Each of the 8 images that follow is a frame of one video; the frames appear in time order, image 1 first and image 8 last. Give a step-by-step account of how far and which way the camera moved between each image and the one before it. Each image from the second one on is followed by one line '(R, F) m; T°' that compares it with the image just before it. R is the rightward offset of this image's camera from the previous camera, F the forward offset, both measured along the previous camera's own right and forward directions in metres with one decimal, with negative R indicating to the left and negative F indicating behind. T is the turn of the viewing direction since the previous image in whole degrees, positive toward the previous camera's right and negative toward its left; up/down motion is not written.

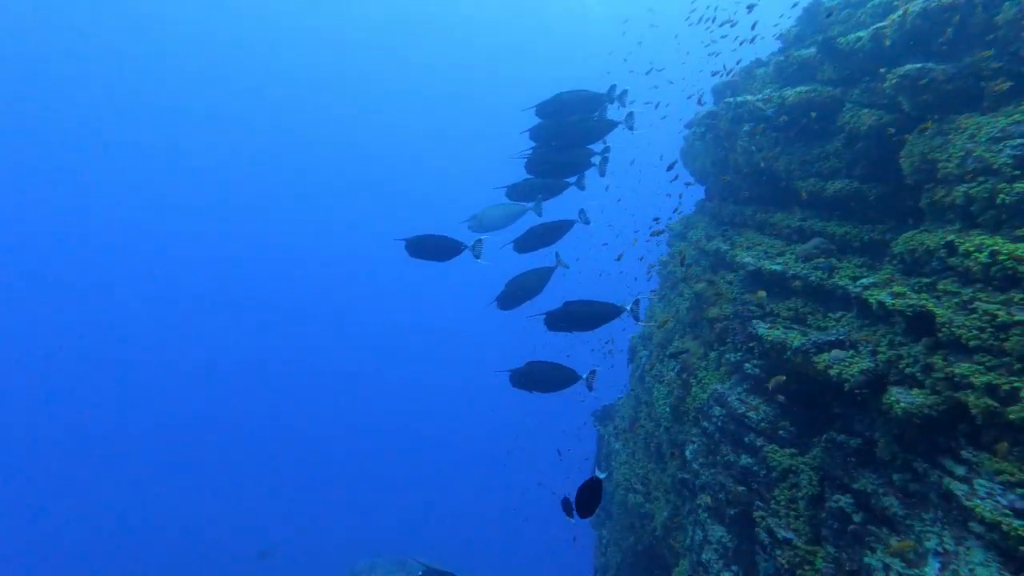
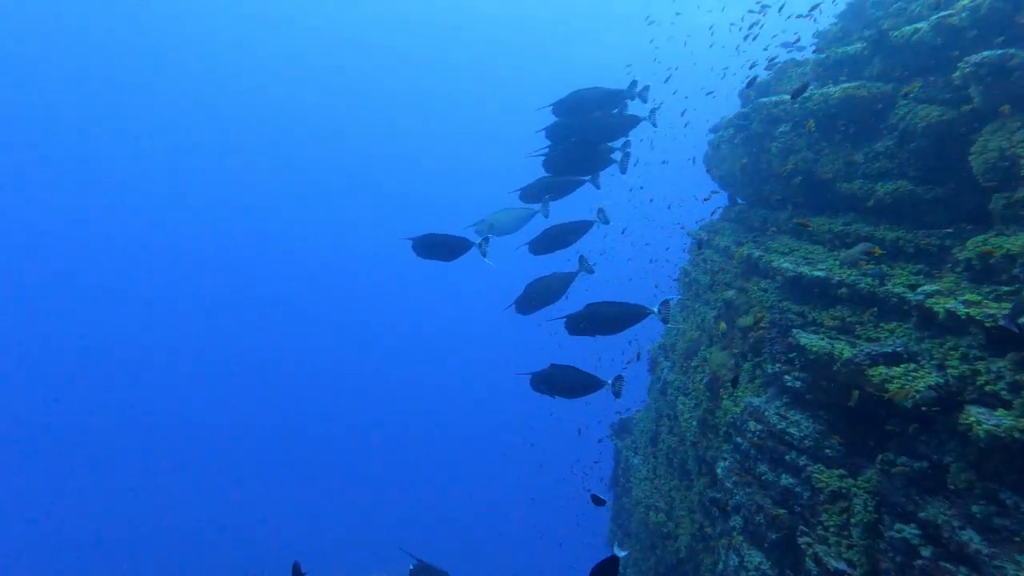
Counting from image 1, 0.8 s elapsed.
(-0.3, +0.4) m; -1°
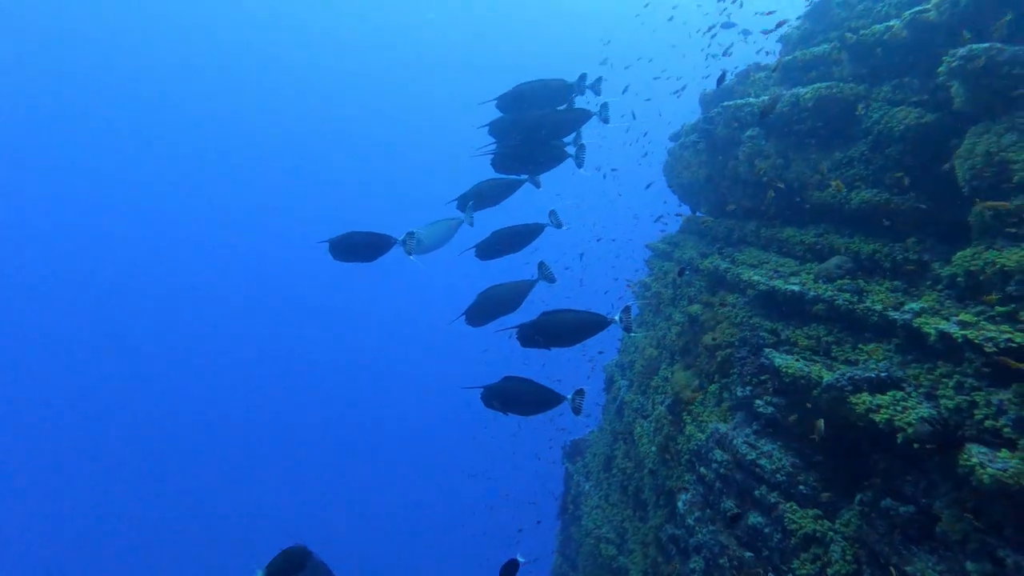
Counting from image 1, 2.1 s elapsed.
(+0.3, +0.9) m; +5°
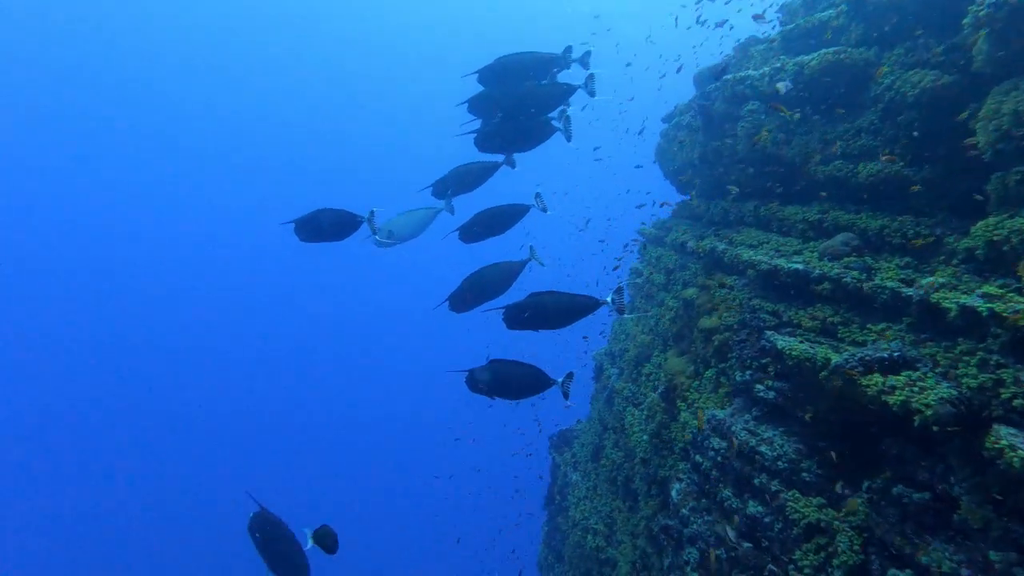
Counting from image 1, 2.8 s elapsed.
(0.0, +0.4) m; +2°
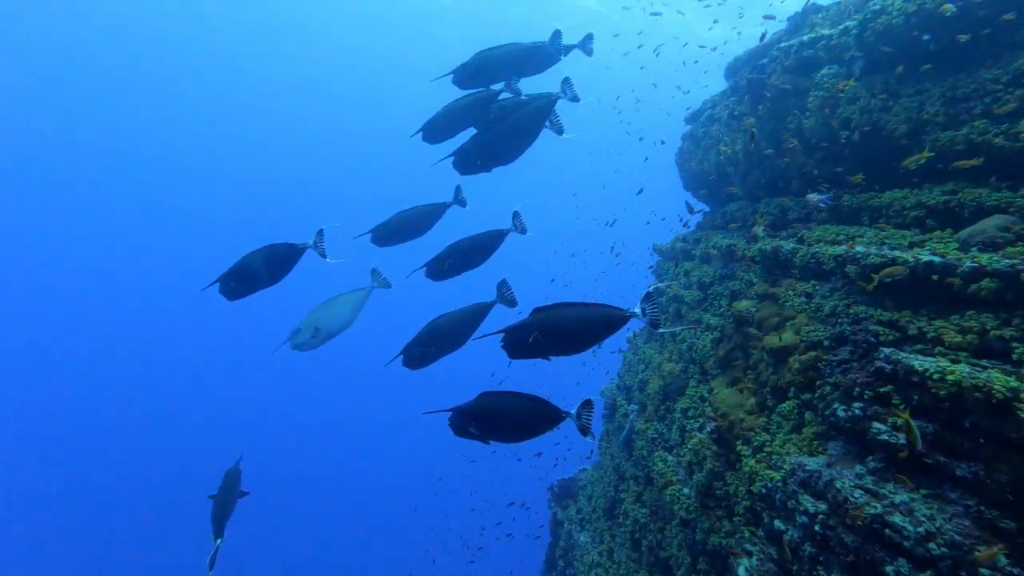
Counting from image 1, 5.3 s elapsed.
(-0.4, +1.6) m; +2°
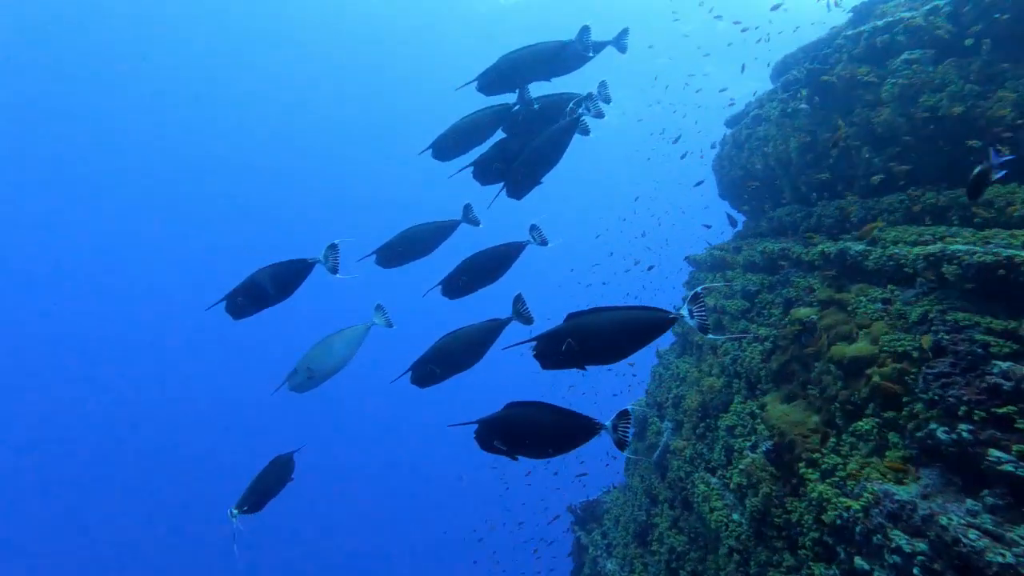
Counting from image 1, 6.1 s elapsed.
(-0.4, +0.4) m; -2°
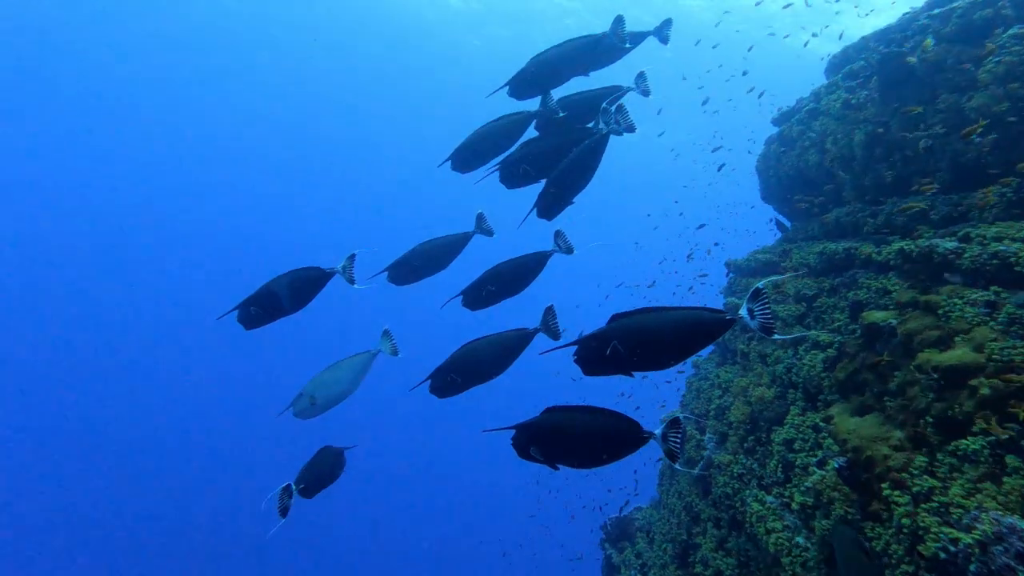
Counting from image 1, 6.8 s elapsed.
(-0.5, +0.3) m; -2°
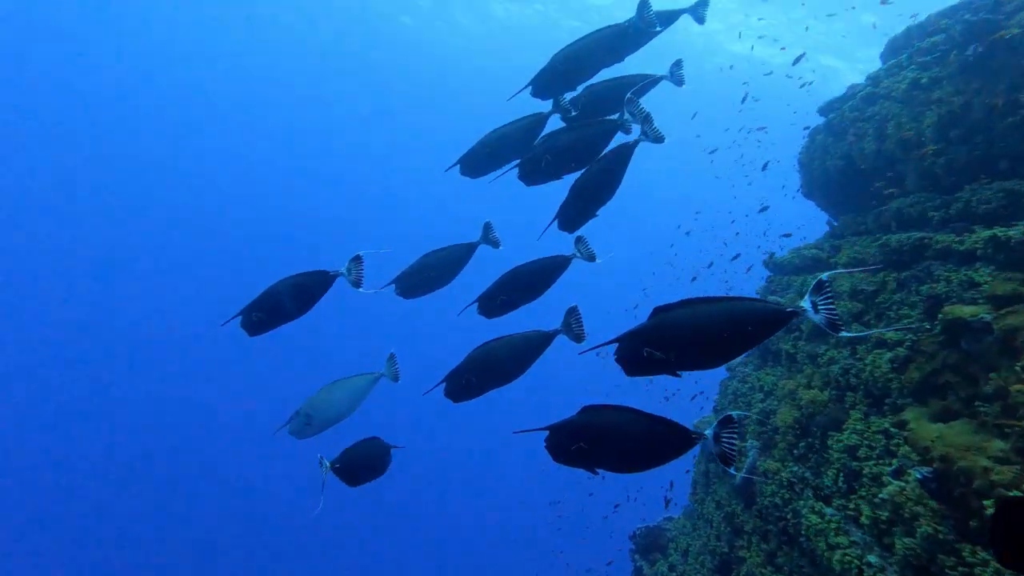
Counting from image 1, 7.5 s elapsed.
(-0.5, +0.5) m; 0°
